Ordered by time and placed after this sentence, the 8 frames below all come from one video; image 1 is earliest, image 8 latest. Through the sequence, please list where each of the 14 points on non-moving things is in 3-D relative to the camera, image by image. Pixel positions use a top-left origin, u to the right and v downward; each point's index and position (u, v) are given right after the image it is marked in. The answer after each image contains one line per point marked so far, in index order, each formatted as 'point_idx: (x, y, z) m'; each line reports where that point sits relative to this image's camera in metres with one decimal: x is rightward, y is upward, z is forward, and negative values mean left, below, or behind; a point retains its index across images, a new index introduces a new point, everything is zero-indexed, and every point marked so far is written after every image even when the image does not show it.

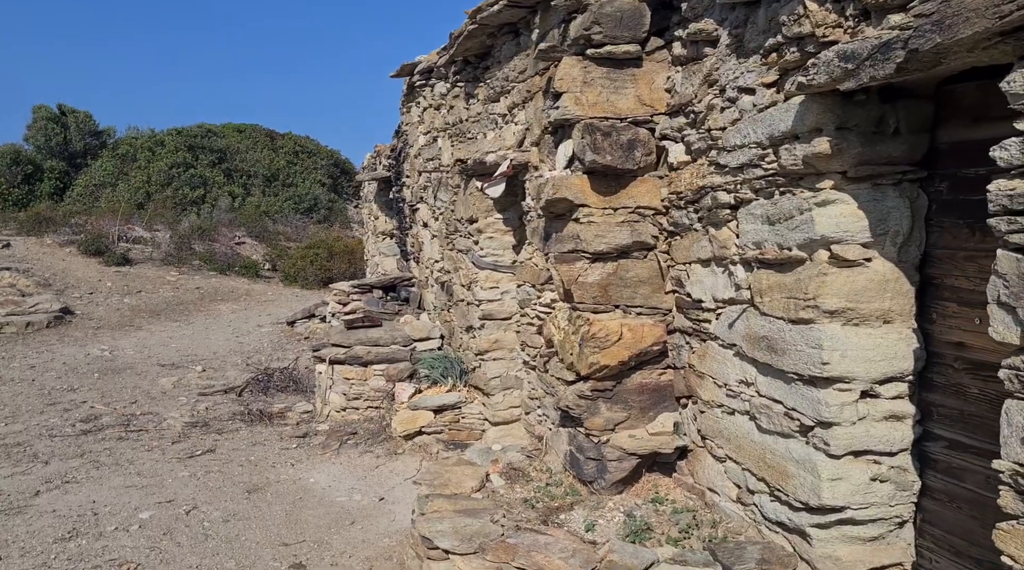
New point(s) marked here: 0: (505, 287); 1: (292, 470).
0: (0.0, 0.0, +6.3) m
1: (-1.7, -1.5, +6.3) m
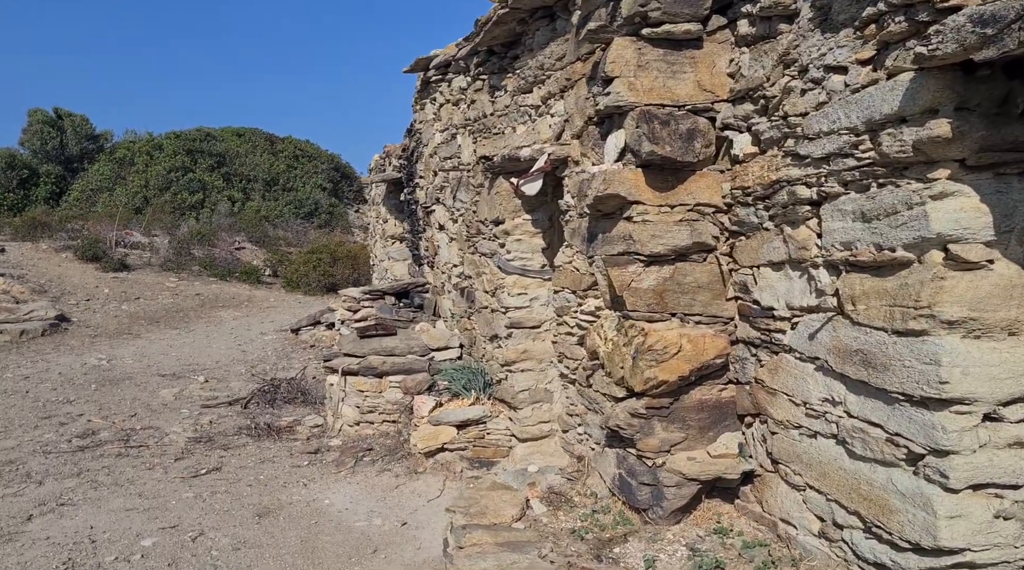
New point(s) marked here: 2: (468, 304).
0: (+0.2, -0.1, +5.9) m
1: (-1.5, -1.5, +5.8) m
2: (-0.4, -0.2, +6.9) m
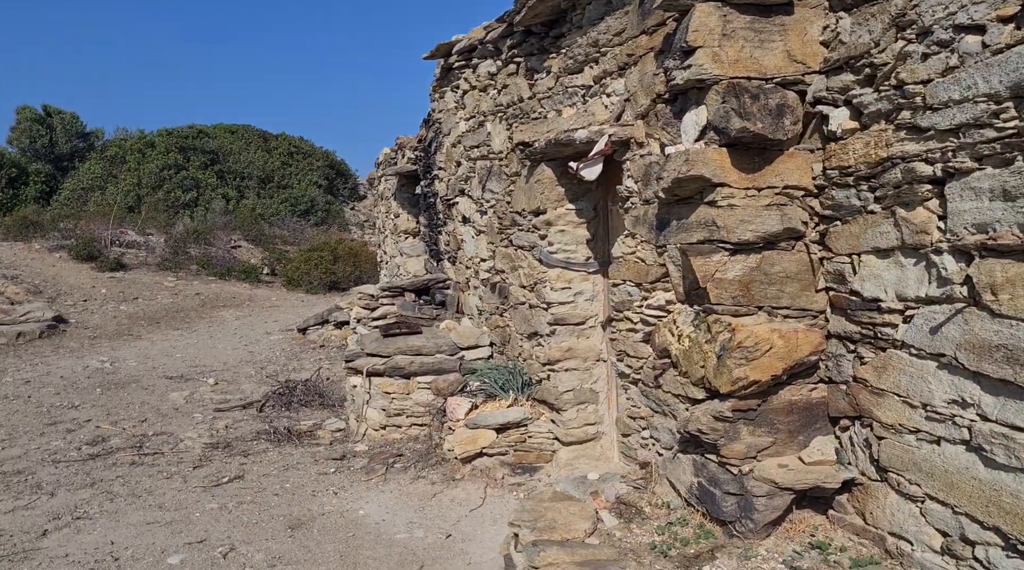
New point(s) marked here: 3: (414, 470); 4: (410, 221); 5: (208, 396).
0: (+0.5, 0.0, +5.5) m
1: (-1.2, -1.5, +5.5) m
2: (-0.1, -0.1, +6.5) m
3: (-0.7, -1.4, +5.9) m
4: (-1.4, +0.9, +10.7) m
5: (-3.3, -1.2, +8.5) m
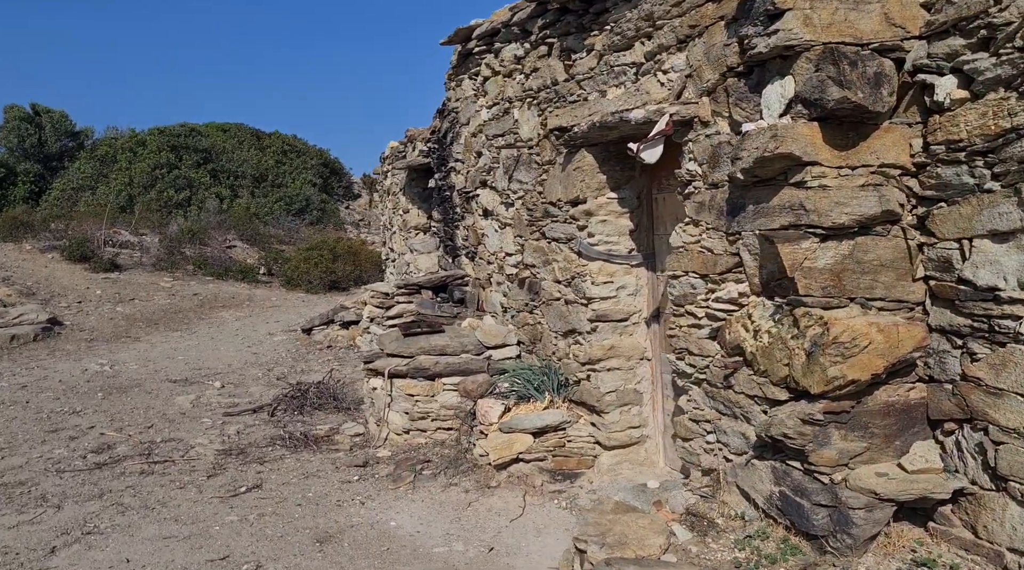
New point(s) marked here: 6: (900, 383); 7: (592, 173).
0: (+0.7, 0.0, +5.2) m
1: (-0.9, -1.4, +5.1) m
2: (+0.1, -0.1, +6.2) m
3: (-0.5, -1.3, +5.5) m
4: (-1.2, +0.9, +10.4) m
5: (-3.0, -1.2, +8.2) m
6: (+1.6, -0.4, +3.2) m
7: (+0.5, +0.7, +5.1) m
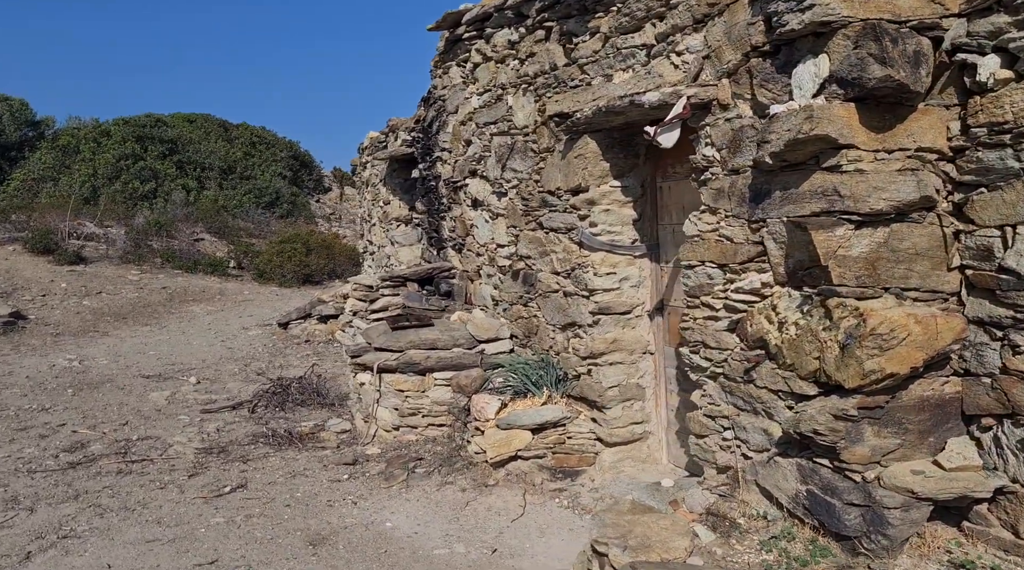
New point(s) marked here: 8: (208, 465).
0: (+0.7, +0.1, +5.0) m
1: (-0.9, -1.4, +4.9) m
2: (+0.1, 0.0, +6.0) m
3: (-0.5, -1.3, +5.3) m
4: (-1.4, +1.0, +10.1) m
5: (-3.2, -1.1, +7.9) m
6: (+1.6, -0.3, +3.1) m
7: (+0.5, +0.8, +4.9) m
8: (-2.2, -1.3, +5.7) m
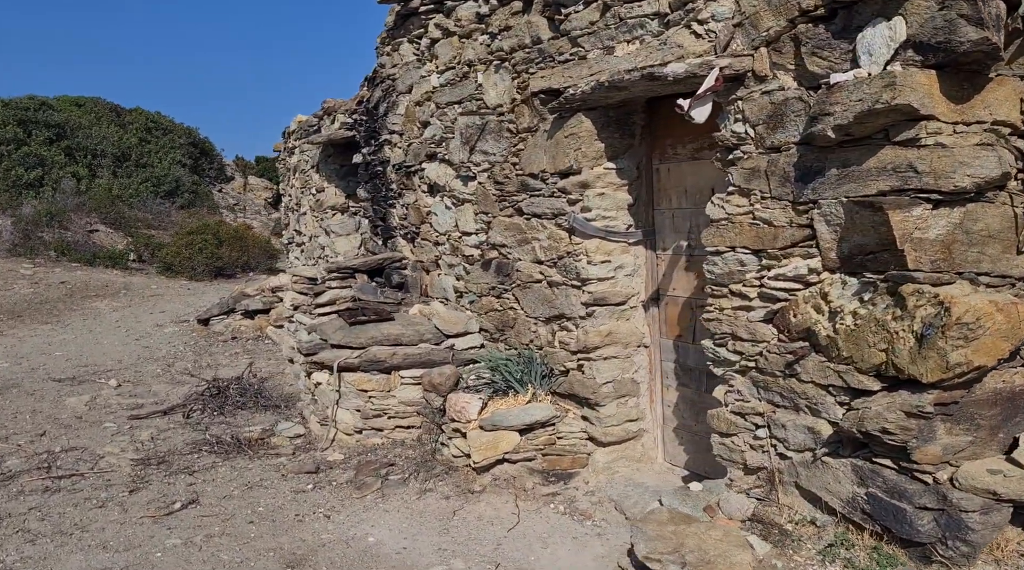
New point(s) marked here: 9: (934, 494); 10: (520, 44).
0: (+0.6, +0.1, +4.7) m
1: (-1.0, -1.3, +4.4) m
2: (-0.1, 0.0, +5.6) m
3: (-0.6, -1.2, +4.9) m
4: (-2.1, +1.1, +9.5) m
5: (-3.5, -1.0, +7.1) m
6: (+1.8, -0.3, +2.9) m
7: (+0.4, +0.8, +4.6) m
8: (-2.3, -1.3, +5.1) m
9: (+1.5, -0.7, +2.8) m
10: (+0.1, +1.6, +5.2) m
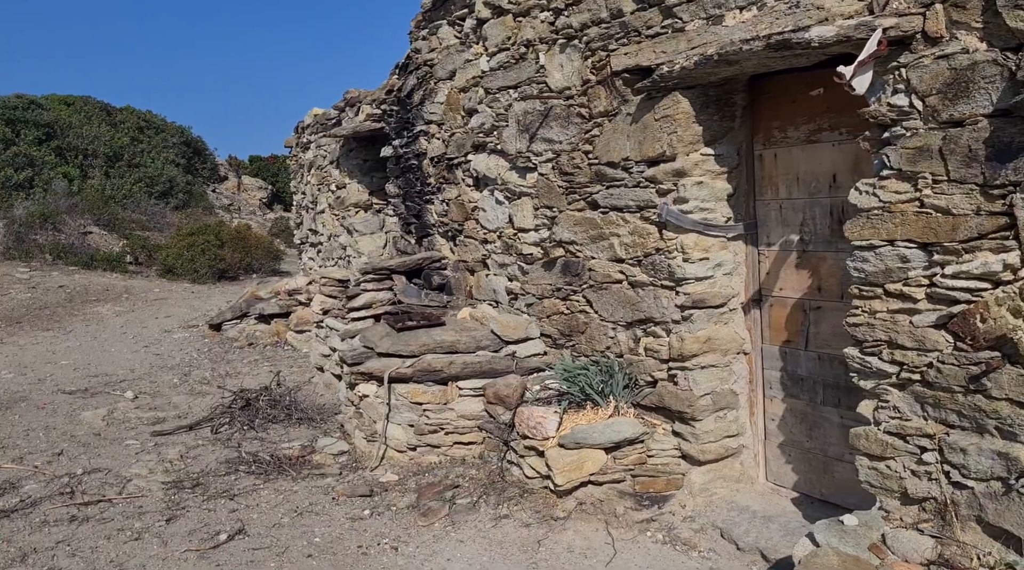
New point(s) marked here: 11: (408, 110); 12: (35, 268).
0: (+1.1, +0.1, +4.2) m
1: (-0.5, -1.4, +3.9) m
2: (+0.3, 0.0, +5.1) m
3: (-0.1, -1.2, +4.4) m
4: (-1.7, +1.1, +9.0) m
5: (-3.1, -1.1, +6.5) m
6: (+2.2, -0.3, +2.4) m
7: (+0.9, +0.8, +4.1) m
8: (-1.9, -1.3, +4.5) m
9: (+2.0, -0.7, +2.3) m
10: (+0.5, +1.6, +4.7) m
11: (-1.0, +1.6, +7.4) m
12: (-8.2, +0.3, +13.9) m
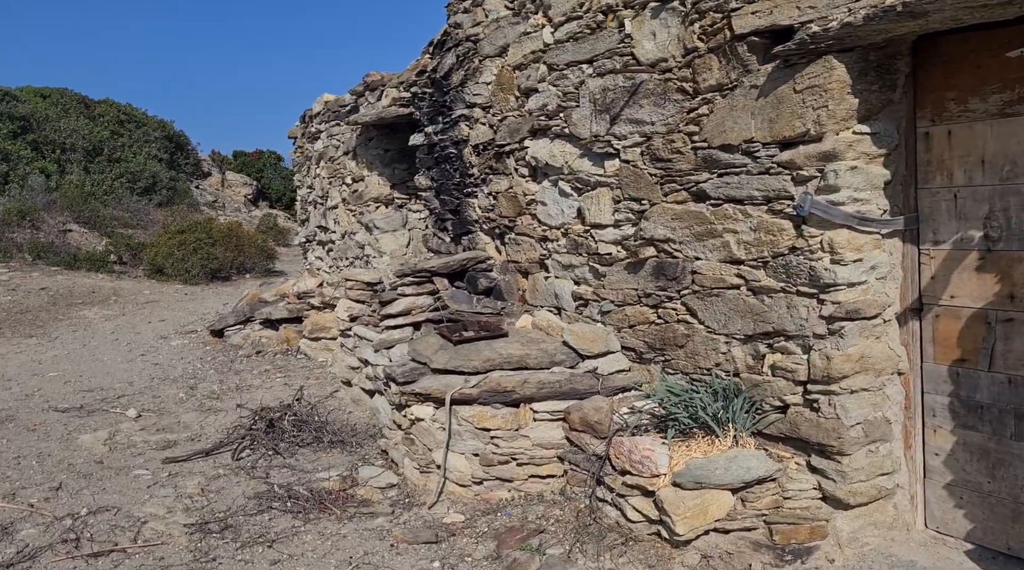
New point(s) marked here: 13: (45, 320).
0: (+1.6, +0.1, +3.5) m
1: (0.0, -1.4, +3.1) m
2: (+0.8, 0.0, +4.4) m
3: (+0.3, -1.3, +3.6) m
4: (-1.3, +1.0, +8.2) m
5: (-2.7, -1.1, +5.7) m
6: (+2.8, -0.3, +1.7) m
7: (+1.4, +0.8, +3.3) m
8: (-1.4, -1.3, +3.8) m
9: (+2.5, -0.8, +1.6) m
10: (+1.0, +1.5, +3.9) m
11: (-0.5, +1.6, +6.6) m
12: (-8.0, +0.3, +13.0) m
13: (-6.3, -0.5, +10.8) m
